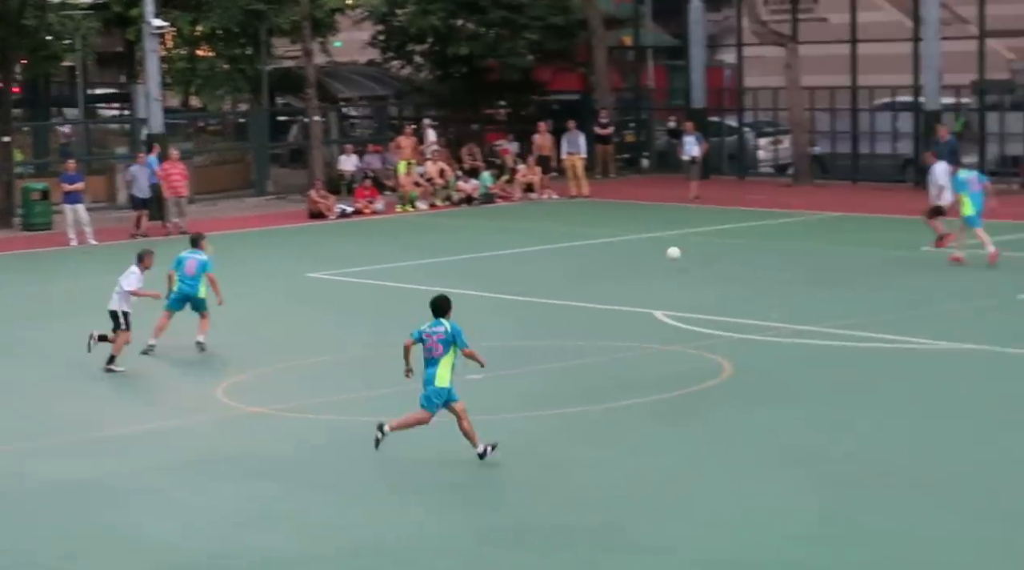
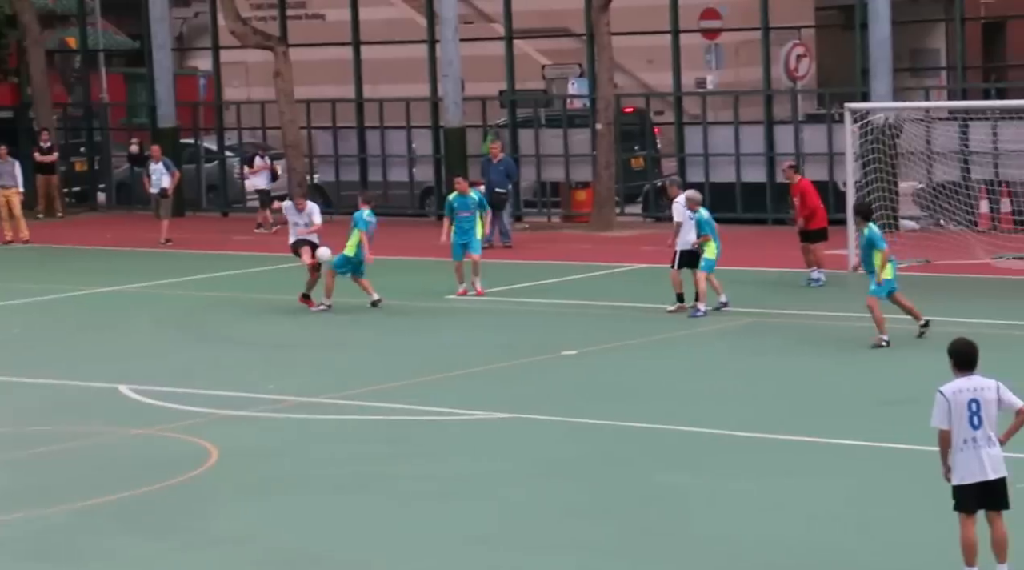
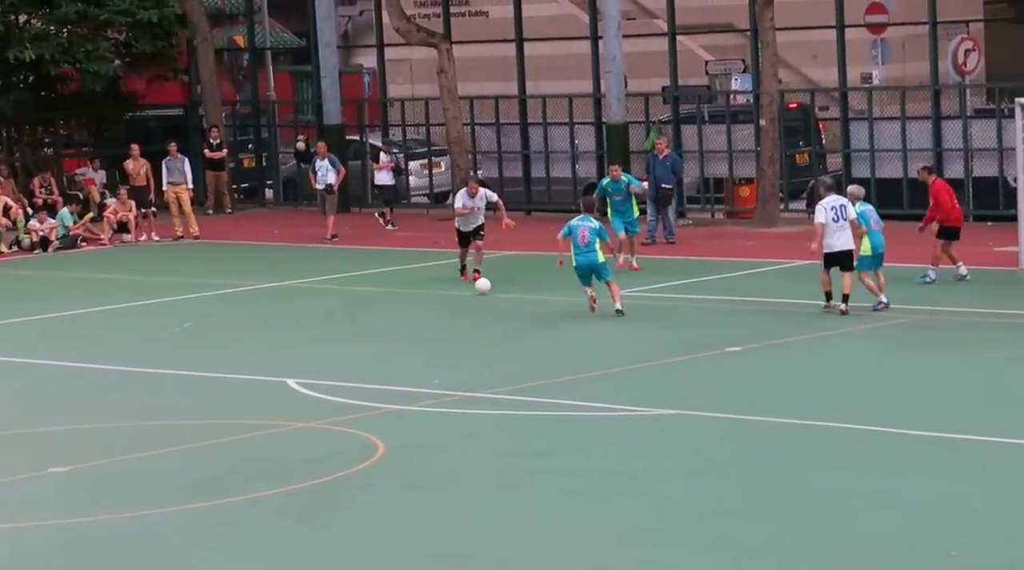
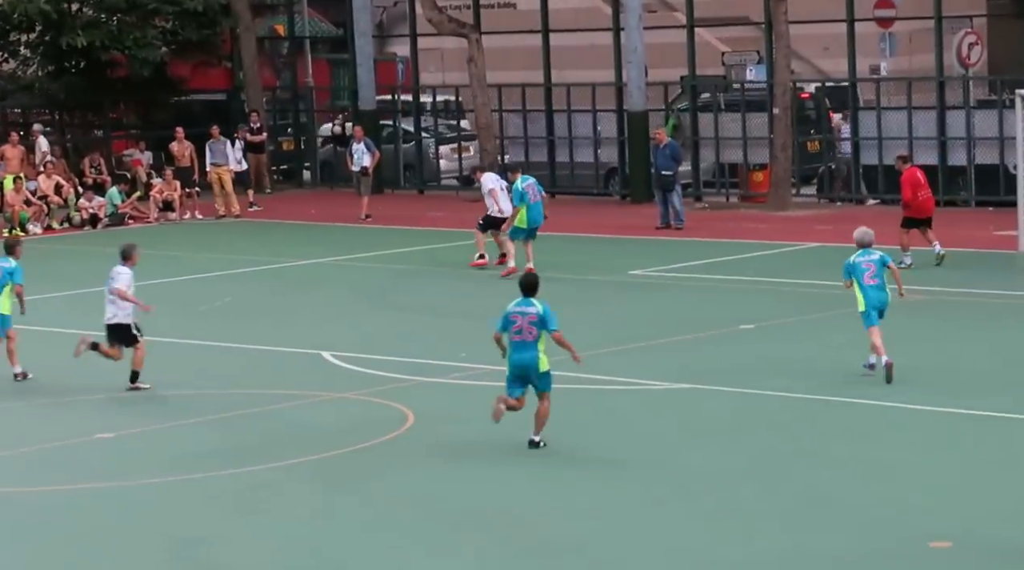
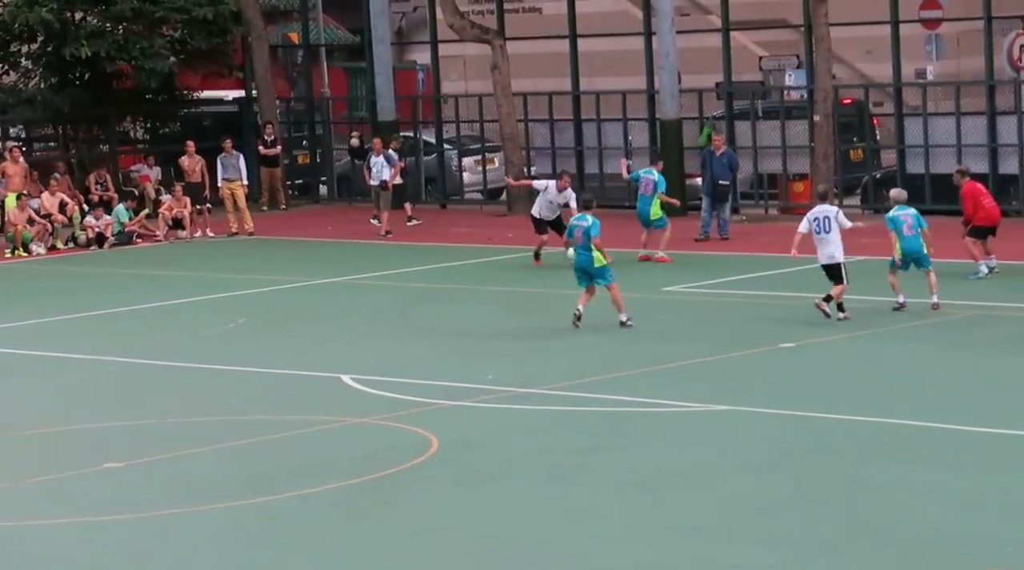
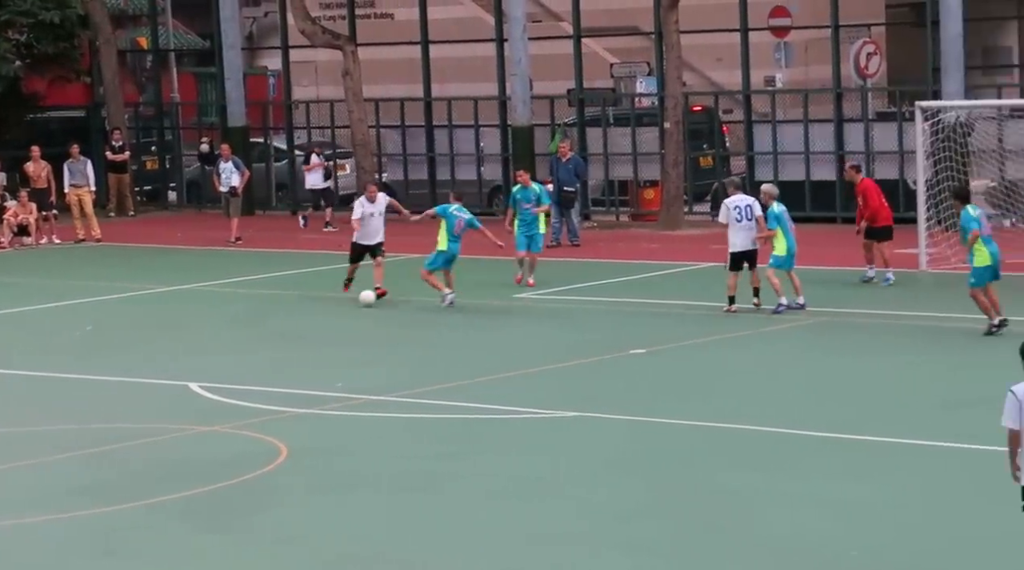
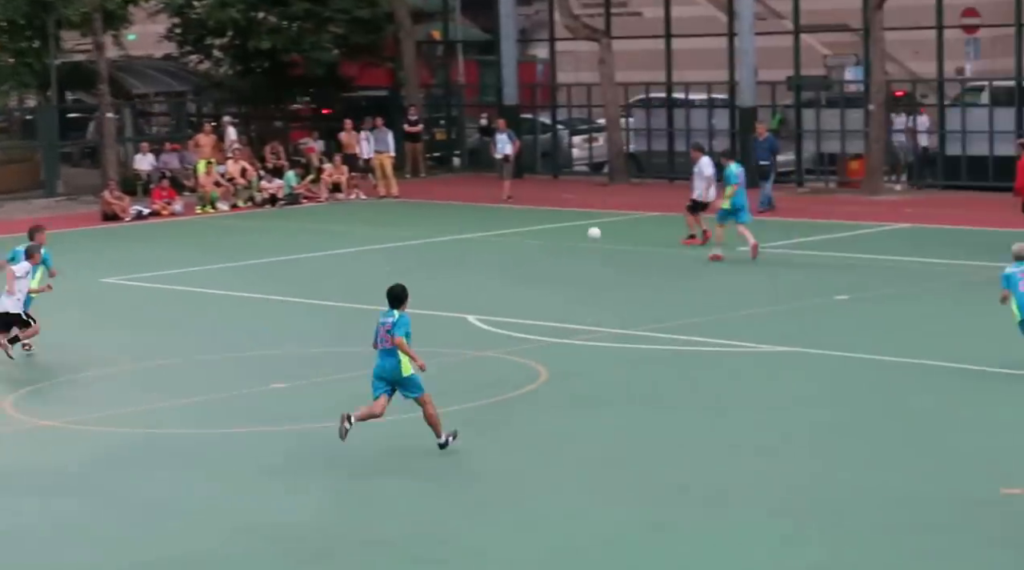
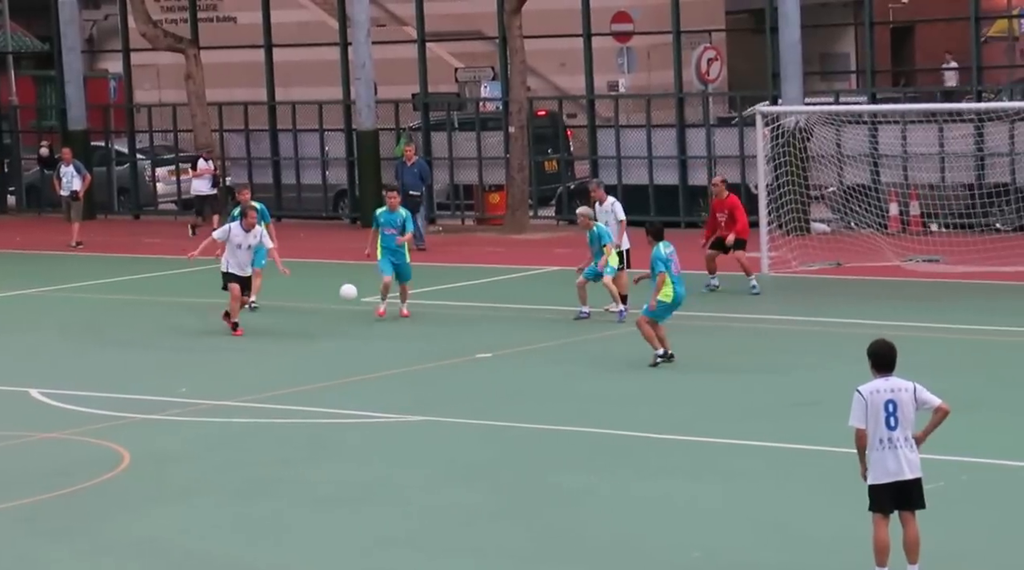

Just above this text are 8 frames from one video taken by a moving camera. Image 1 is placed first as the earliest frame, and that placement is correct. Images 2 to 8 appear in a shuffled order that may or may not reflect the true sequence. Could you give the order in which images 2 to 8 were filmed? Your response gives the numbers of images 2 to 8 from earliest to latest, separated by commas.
7, 4, 5, 3, 6, 2, 8
